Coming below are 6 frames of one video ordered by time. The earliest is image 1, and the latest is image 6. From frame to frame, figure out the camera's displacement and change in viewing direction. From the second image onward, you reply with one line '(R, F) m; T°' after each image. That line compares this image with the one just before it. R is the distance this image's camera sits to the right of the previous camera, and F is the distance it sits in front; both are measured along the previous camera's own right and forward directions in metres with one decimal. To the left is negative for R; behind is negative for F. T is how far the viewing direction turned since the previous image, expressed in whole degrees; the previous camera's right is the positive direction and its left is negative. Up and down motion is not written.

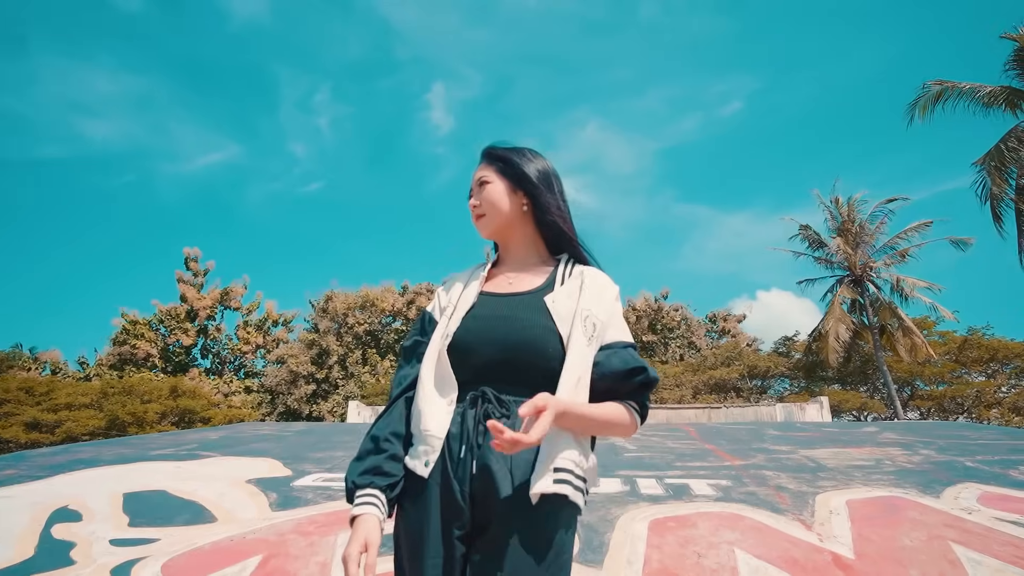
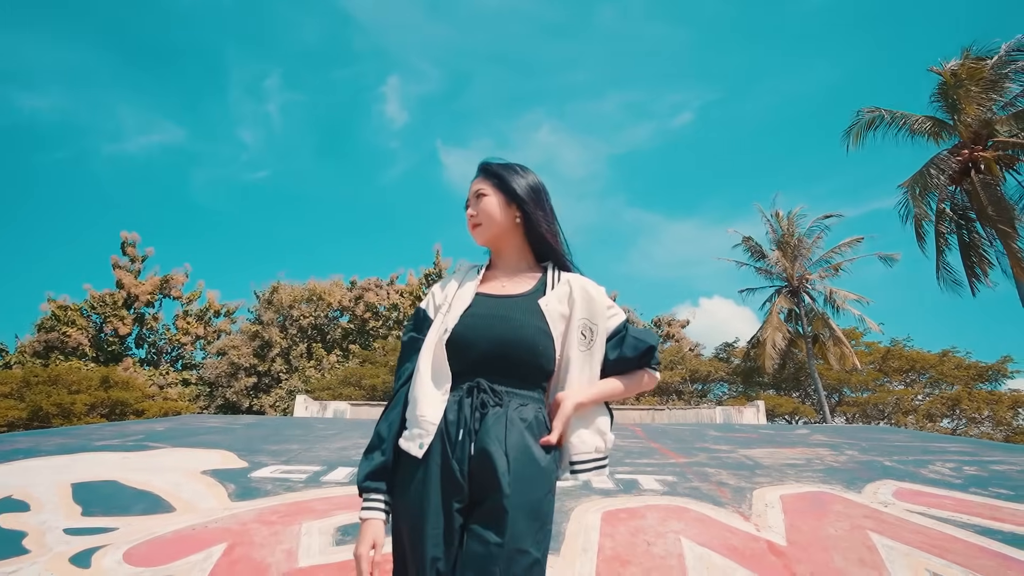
(-0.1, -0.2) m; +5°
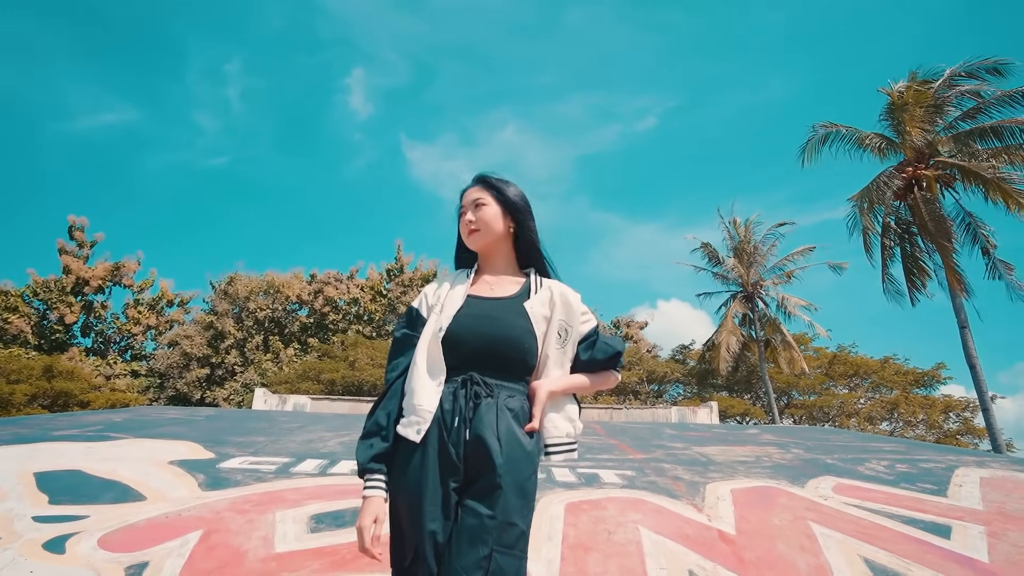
(-0.1, -0.2) m; +4°
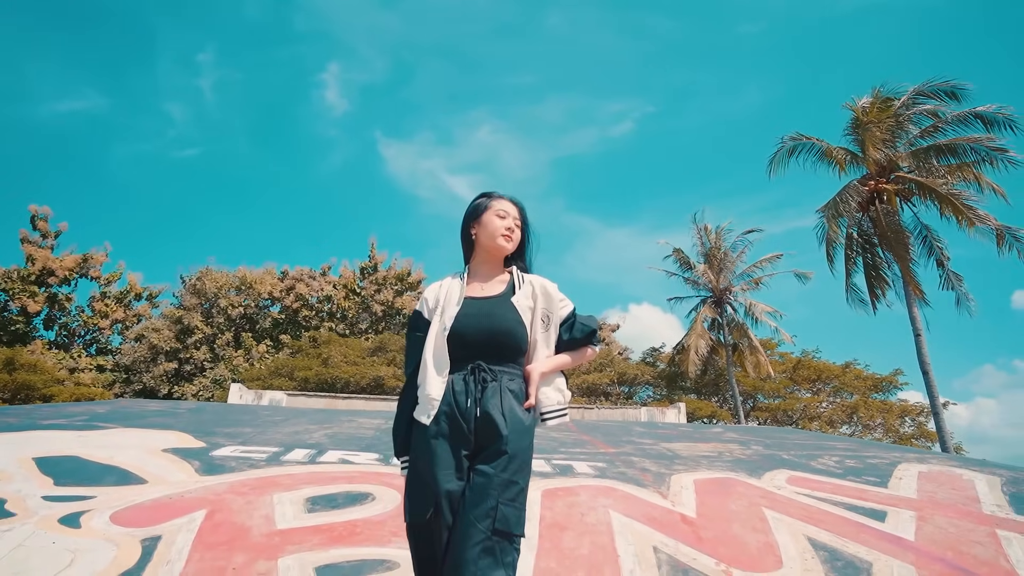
(-0.1, -0.4) m; +3°
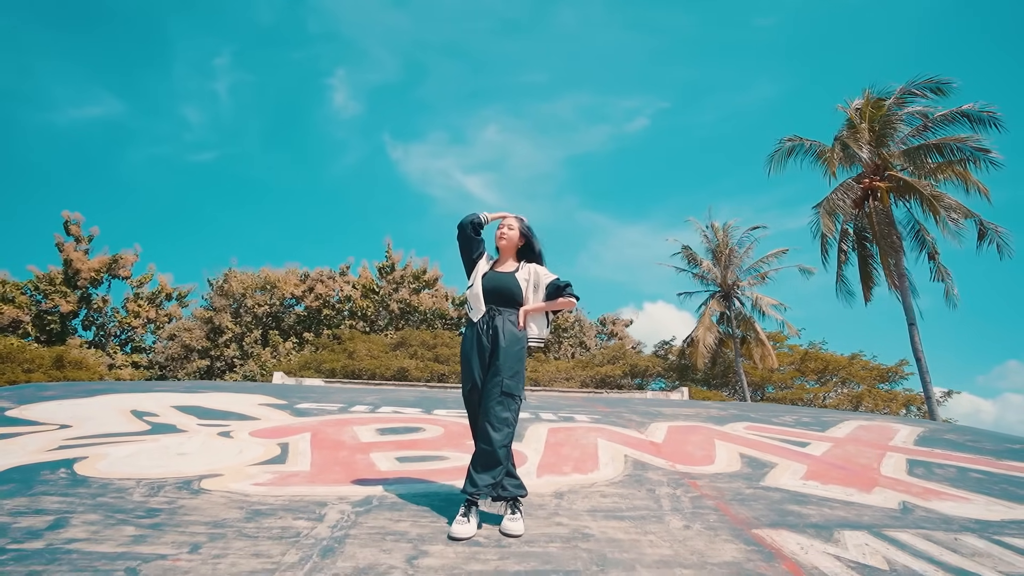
(0.0, -1.8) m; -1°
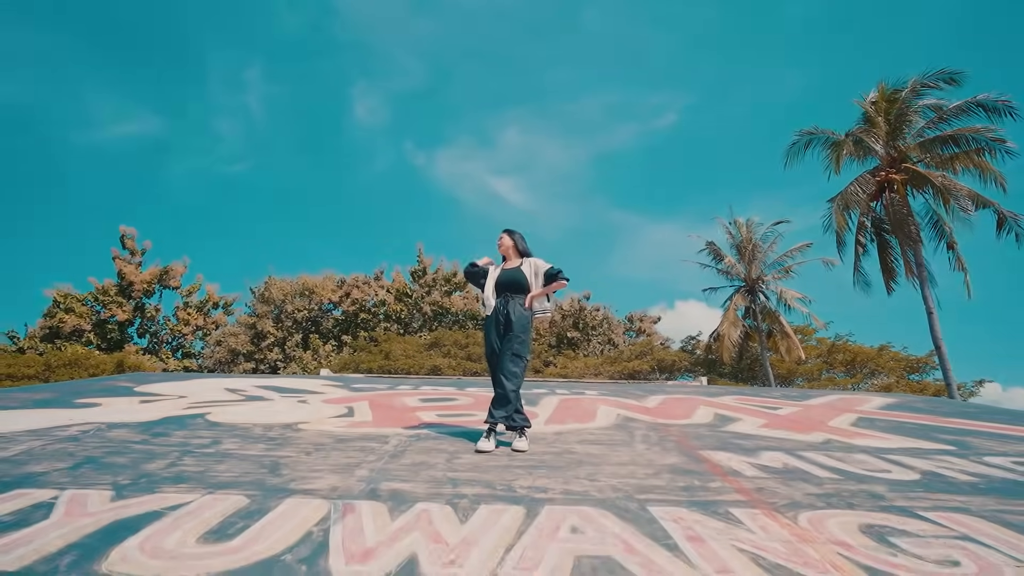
(+0.2, -1.4) m; -3°
